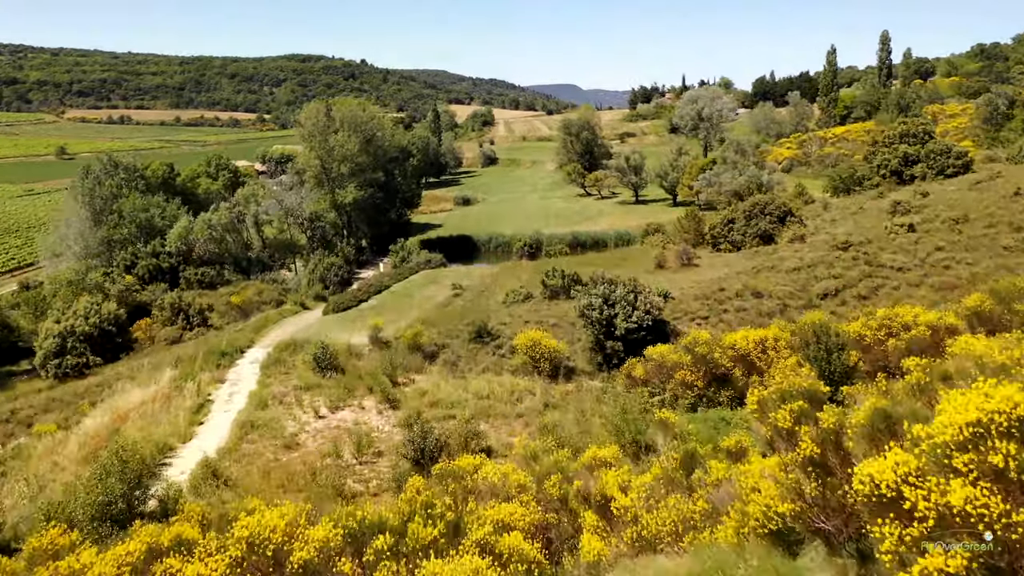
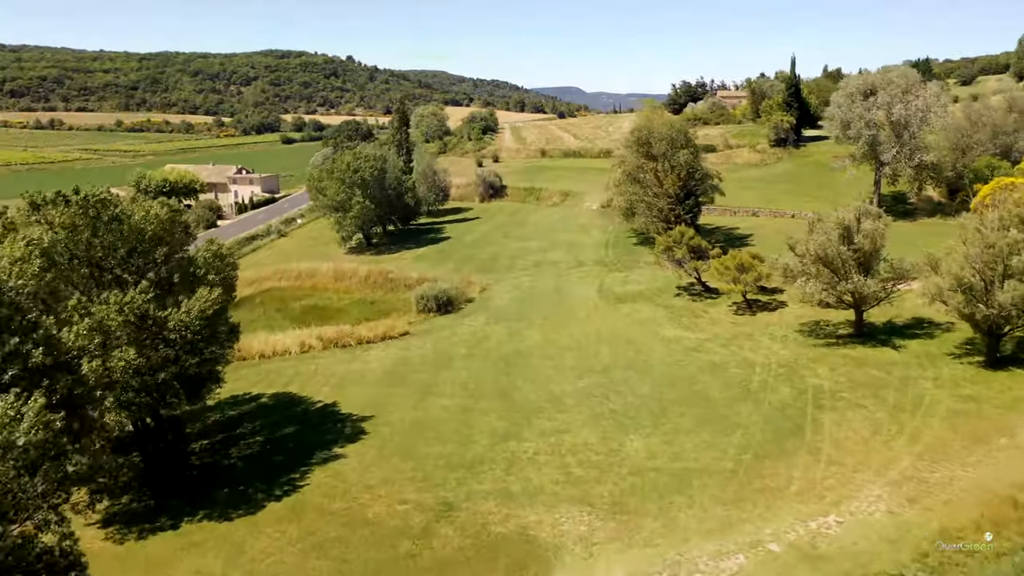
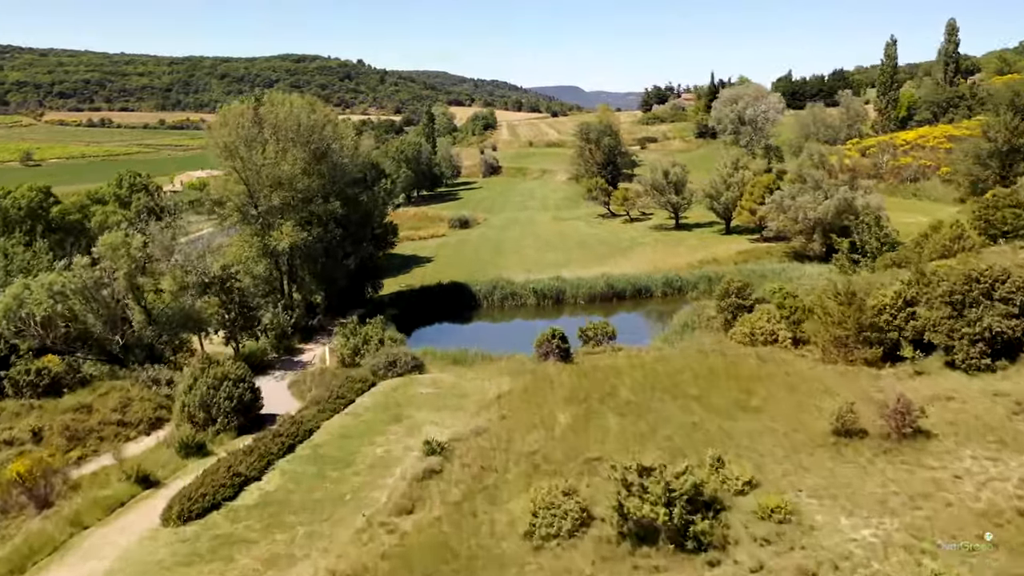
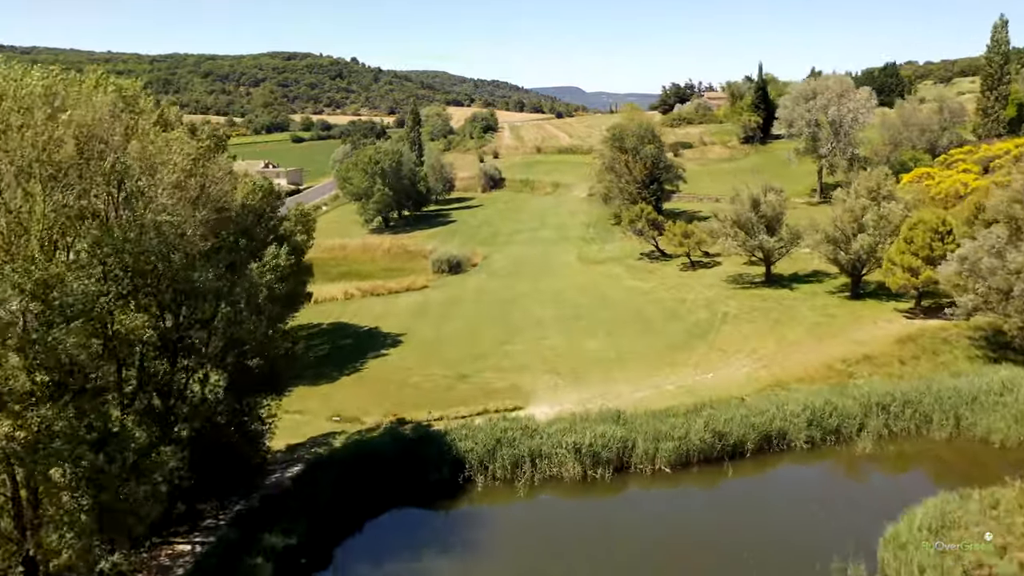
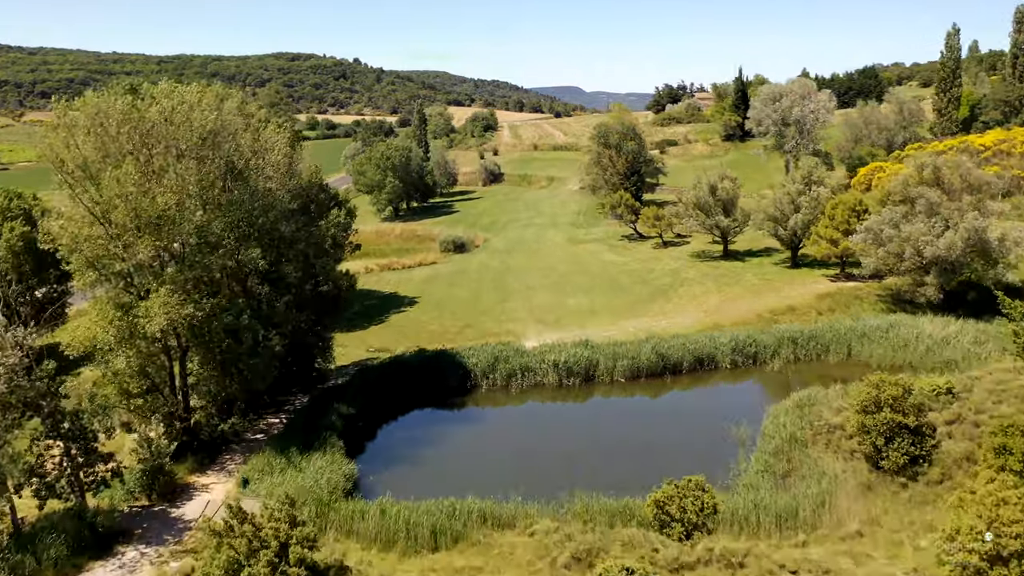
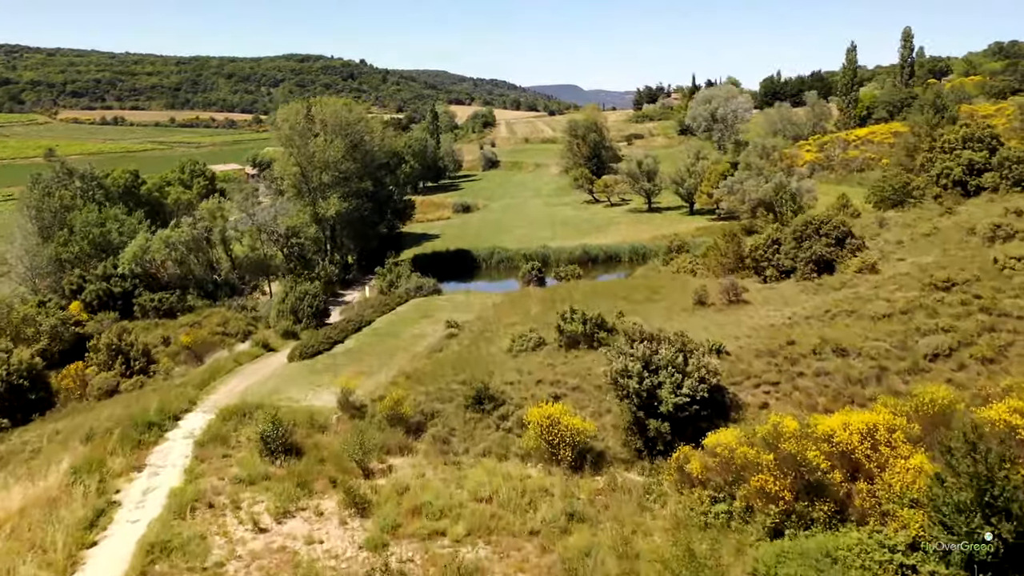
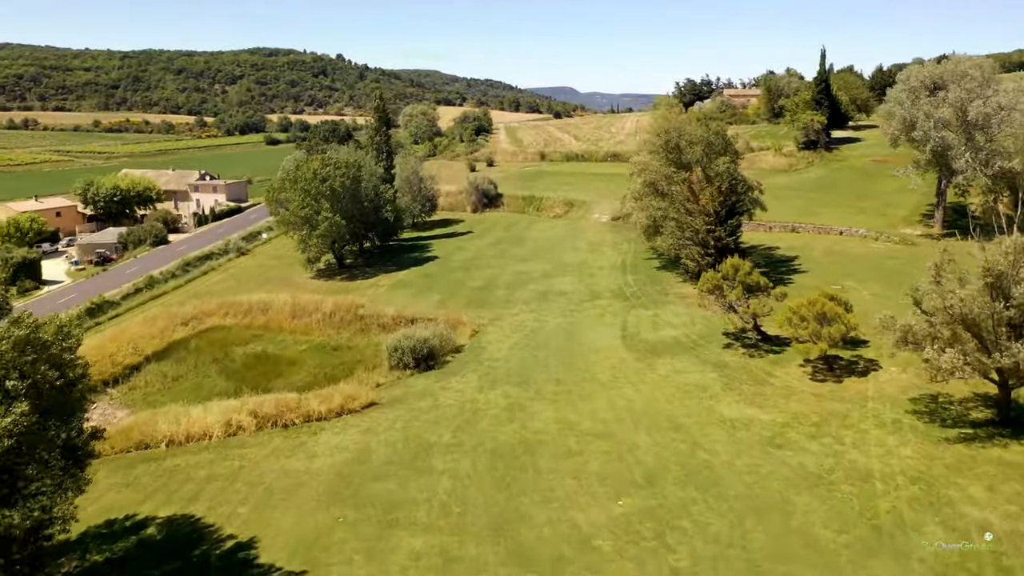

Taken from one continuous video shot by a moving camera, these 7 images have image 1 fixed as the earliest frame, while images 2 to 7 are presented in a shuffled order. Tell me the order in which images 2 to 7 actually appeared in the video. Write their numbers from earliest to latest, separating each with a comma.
6, 3, 5, 4, 2, 7
